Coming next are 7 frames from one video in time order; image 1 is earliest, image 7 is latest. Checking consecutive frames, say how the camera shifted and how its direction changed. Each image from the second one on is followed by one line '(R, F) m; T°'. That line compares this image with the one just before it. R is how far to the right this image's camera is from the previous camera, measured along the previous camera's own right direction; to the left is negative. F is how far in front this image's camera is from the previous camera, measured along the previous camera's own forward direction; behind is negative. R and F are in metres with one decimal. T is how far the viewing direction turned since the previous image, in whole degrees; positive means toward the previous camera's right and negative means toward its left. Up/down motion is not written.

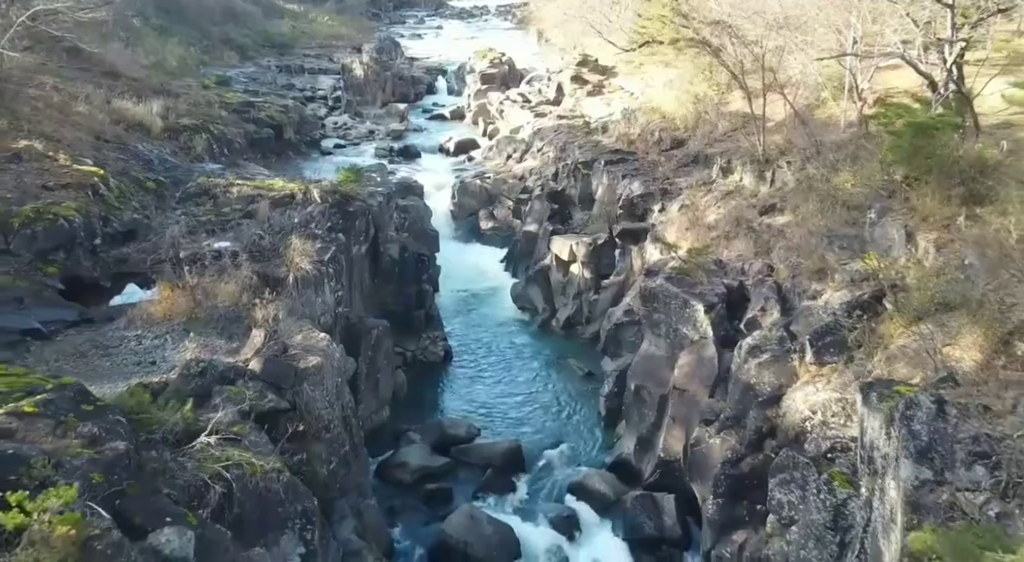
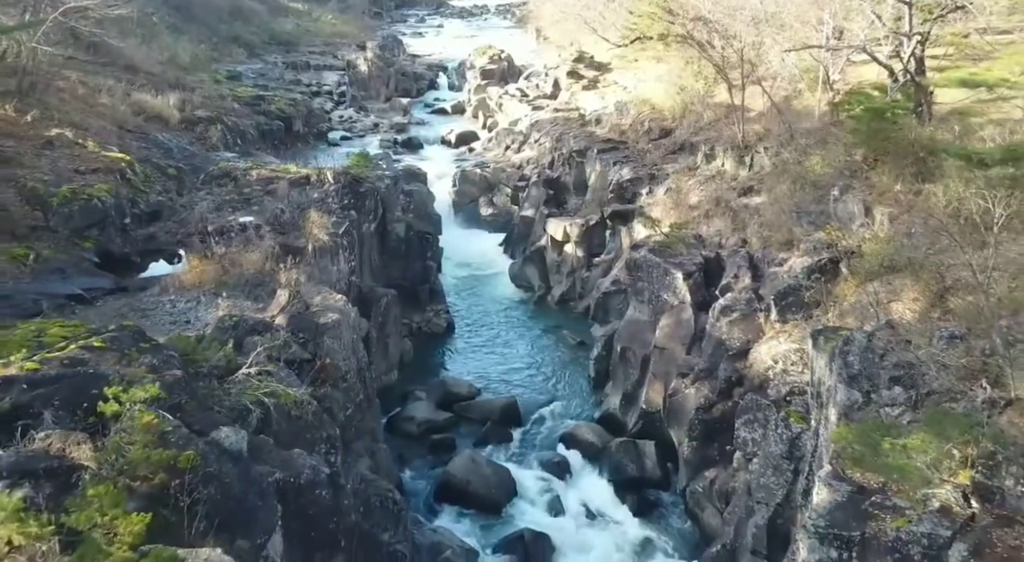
(+0.1, -1.7) m; 0°
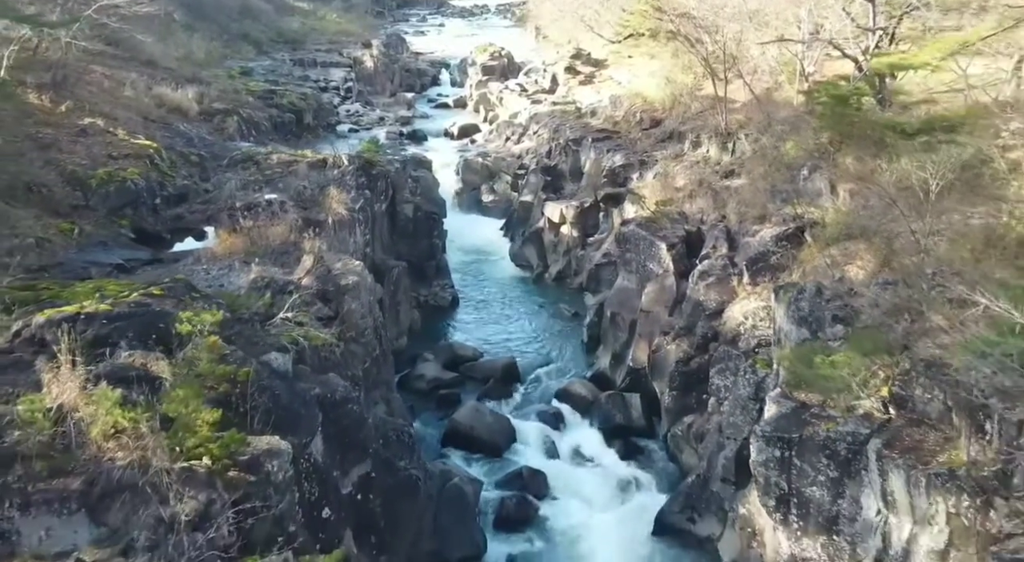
(0.0, -1.8) m; 0°
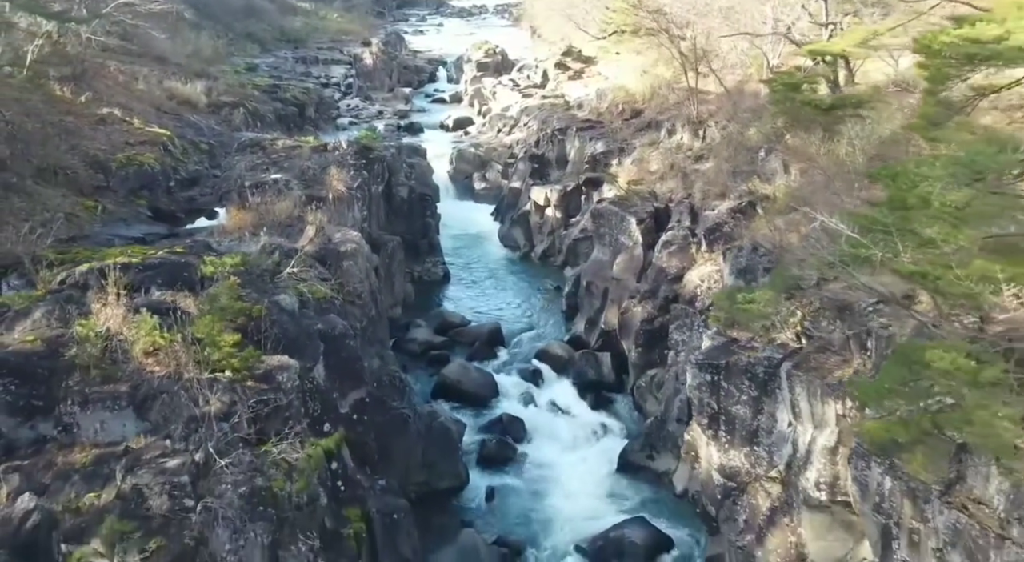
(+0.4, -1.9) m; 0°
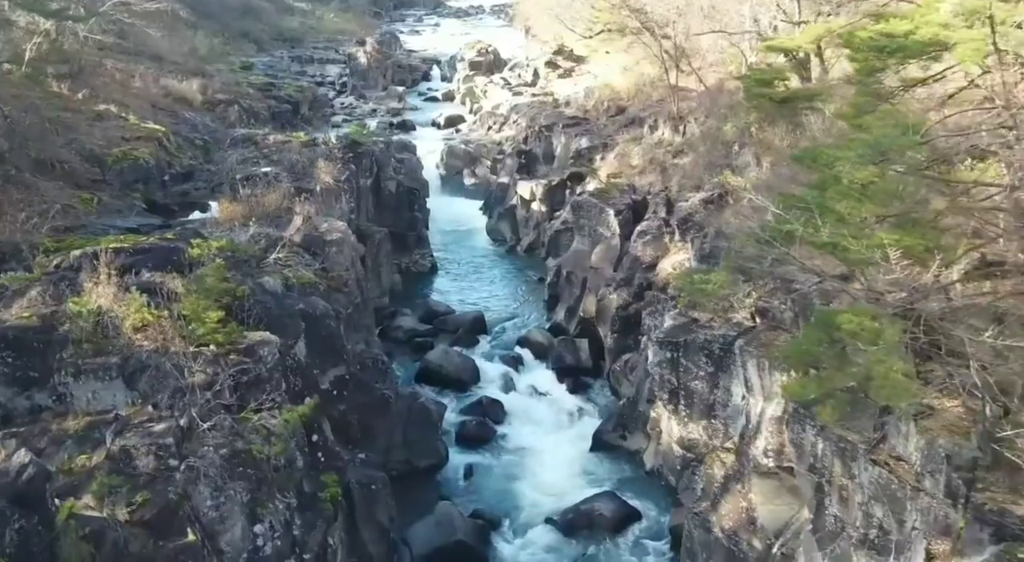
(+0.4, -0.7) m; 0°
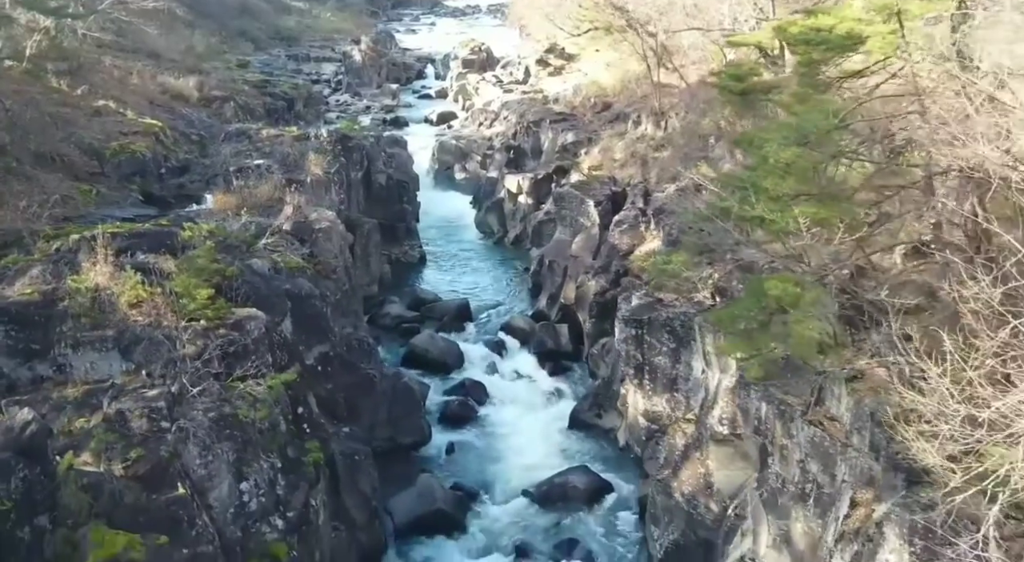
(+0.4, -0.8) m; 0°
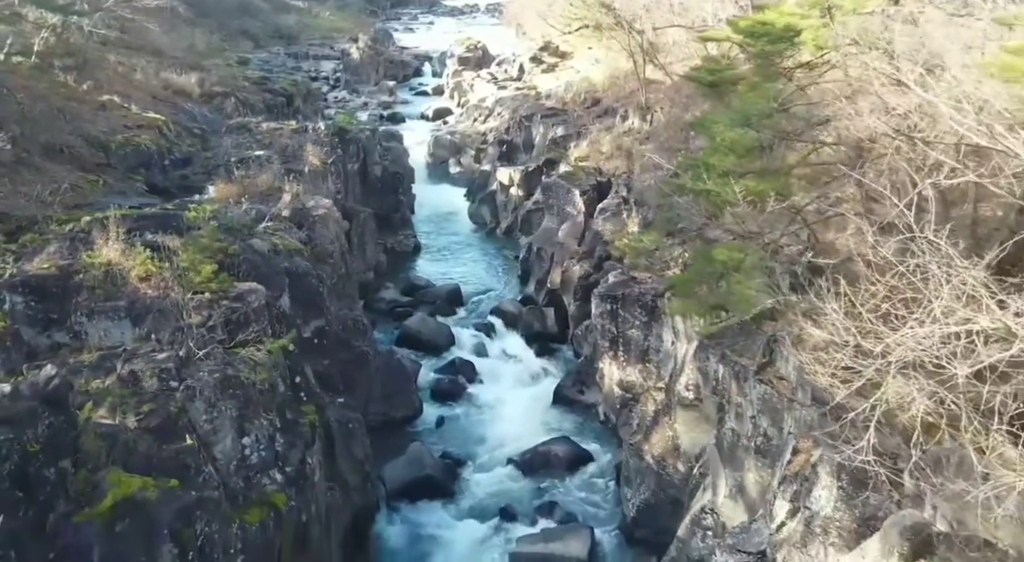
(+0.3, -1.0) m; 0°
